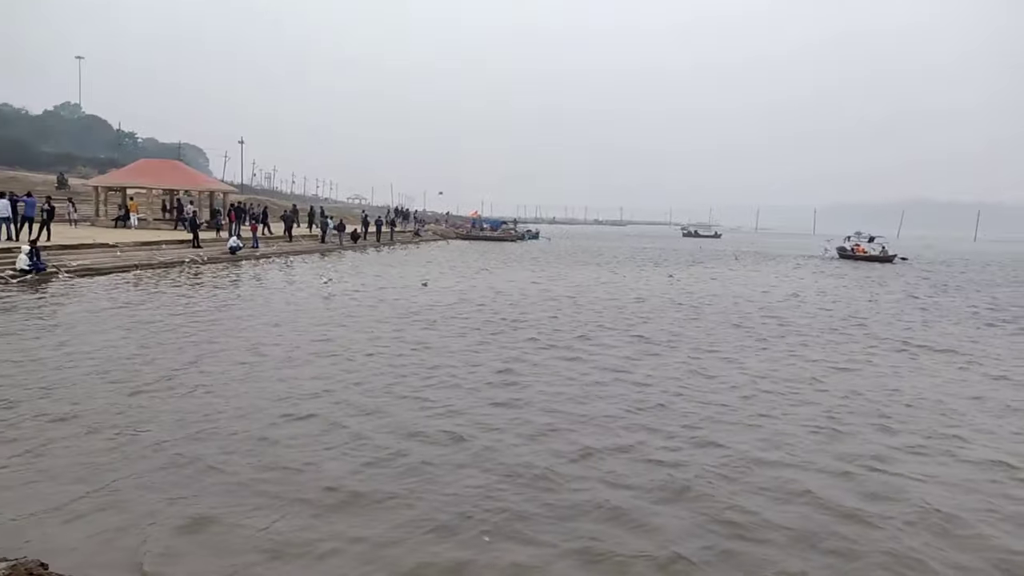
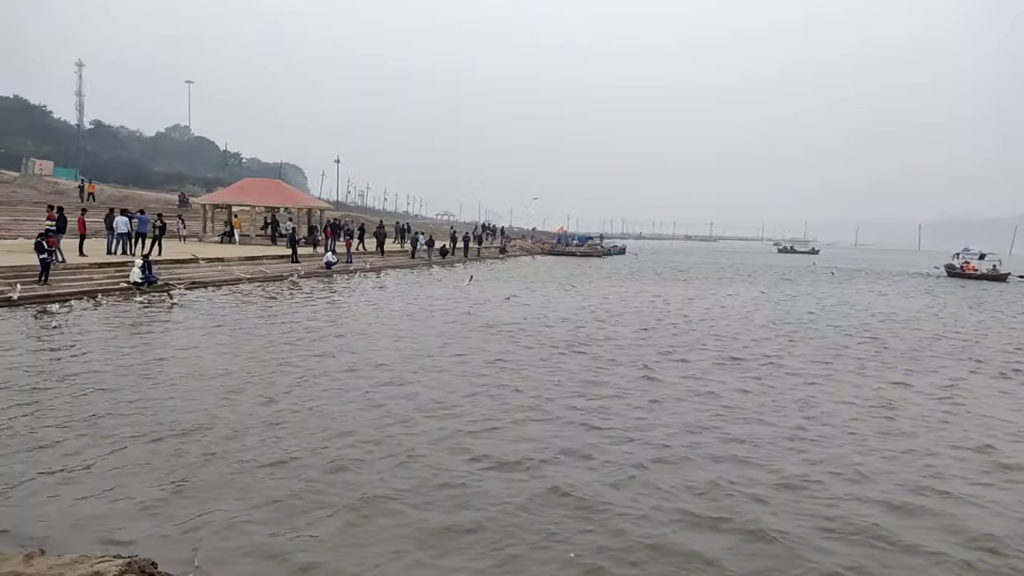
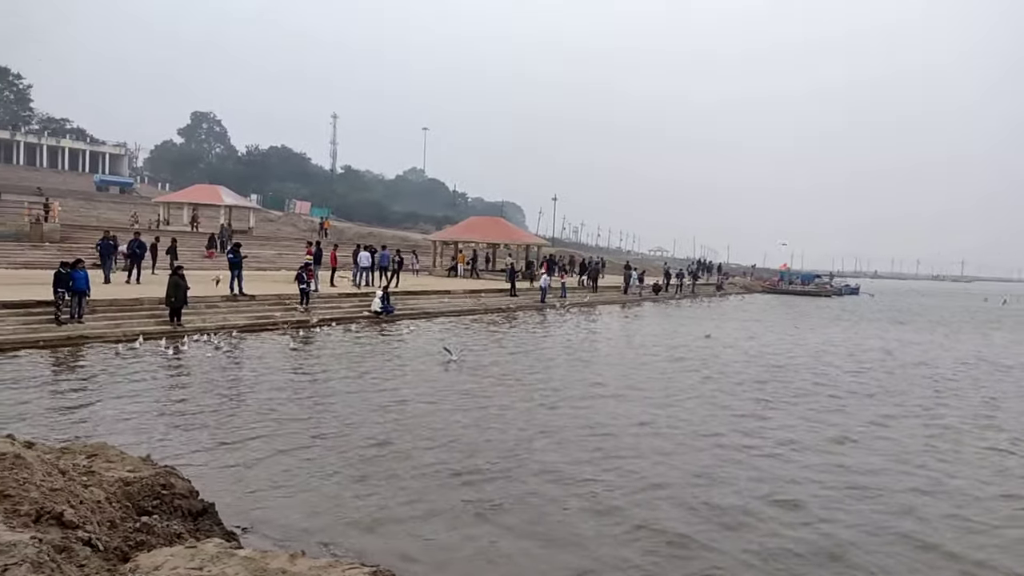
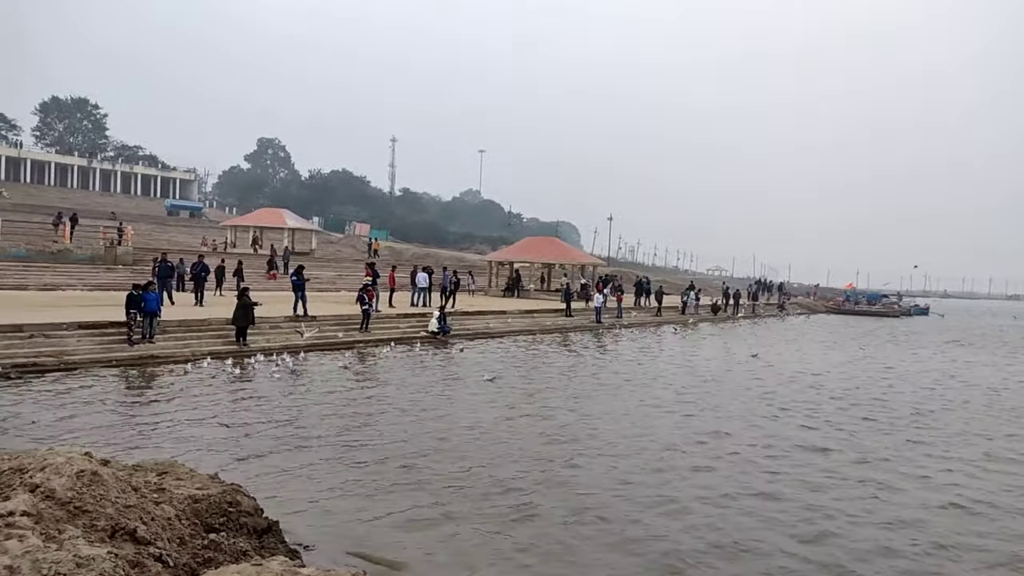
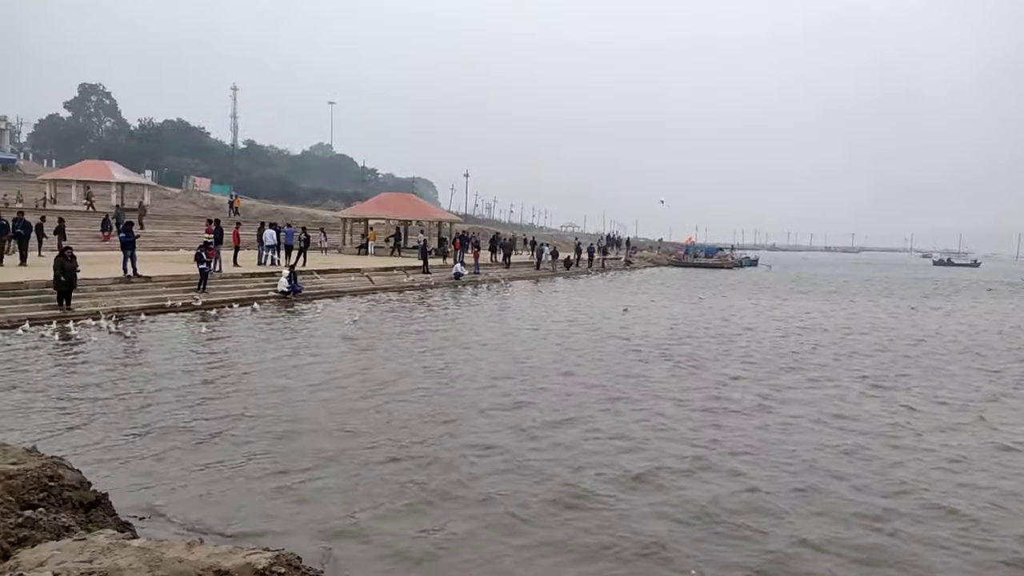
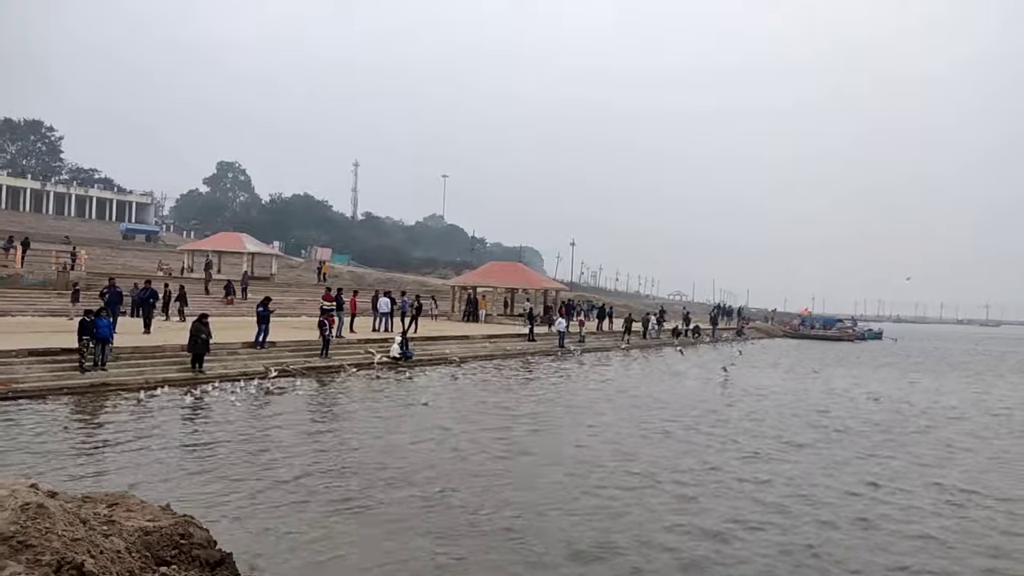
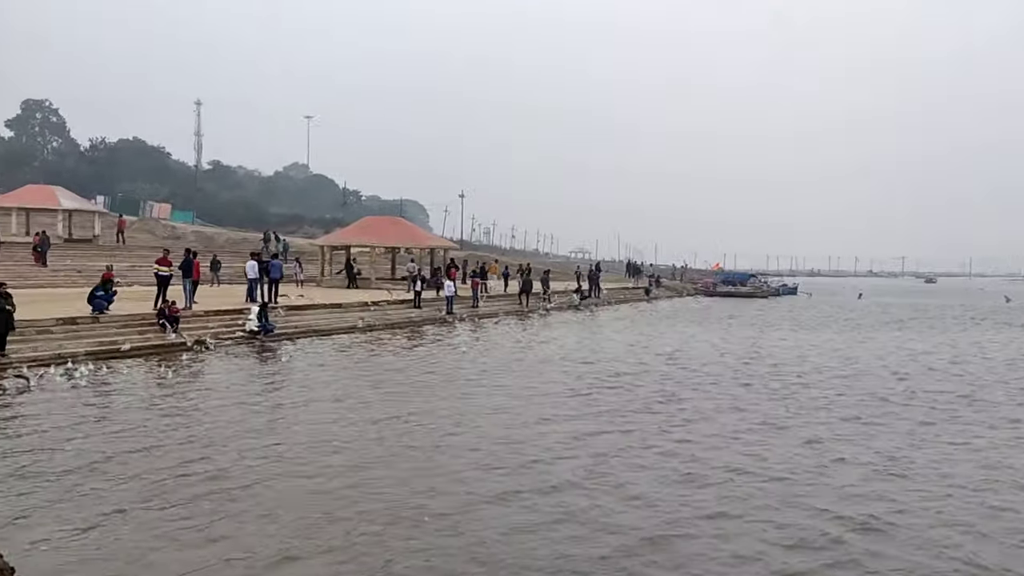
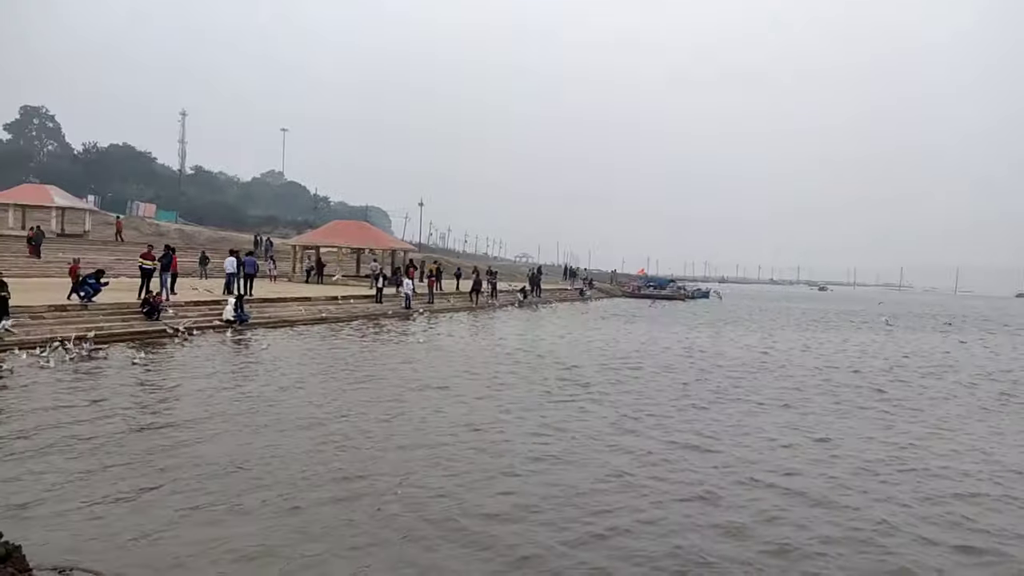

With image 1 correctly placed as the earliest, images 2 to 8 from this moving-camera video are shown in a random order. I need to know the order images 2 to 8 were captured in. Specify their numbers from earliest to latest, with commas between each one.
2, 5, 3, 4, 6, 8, 7
